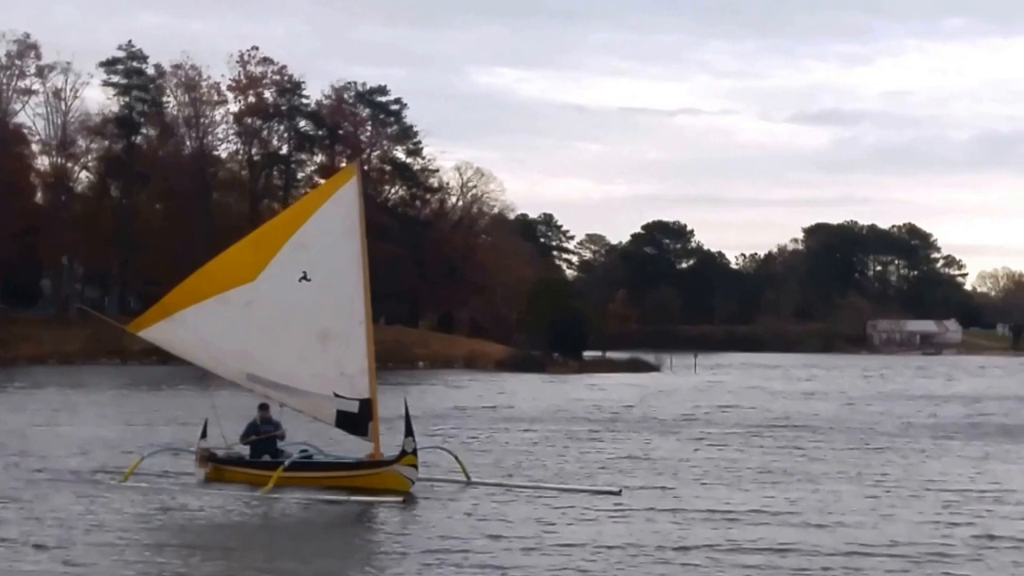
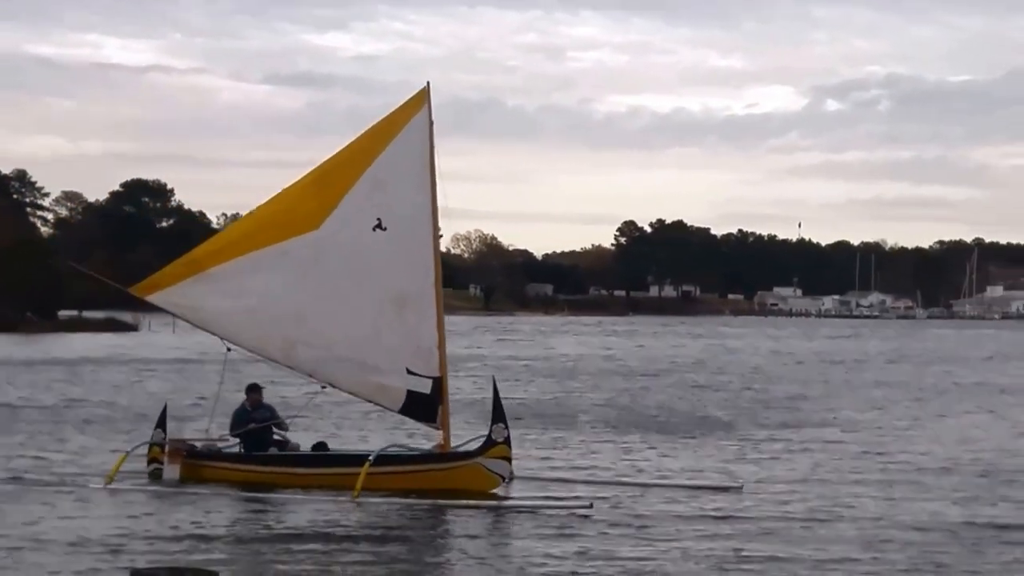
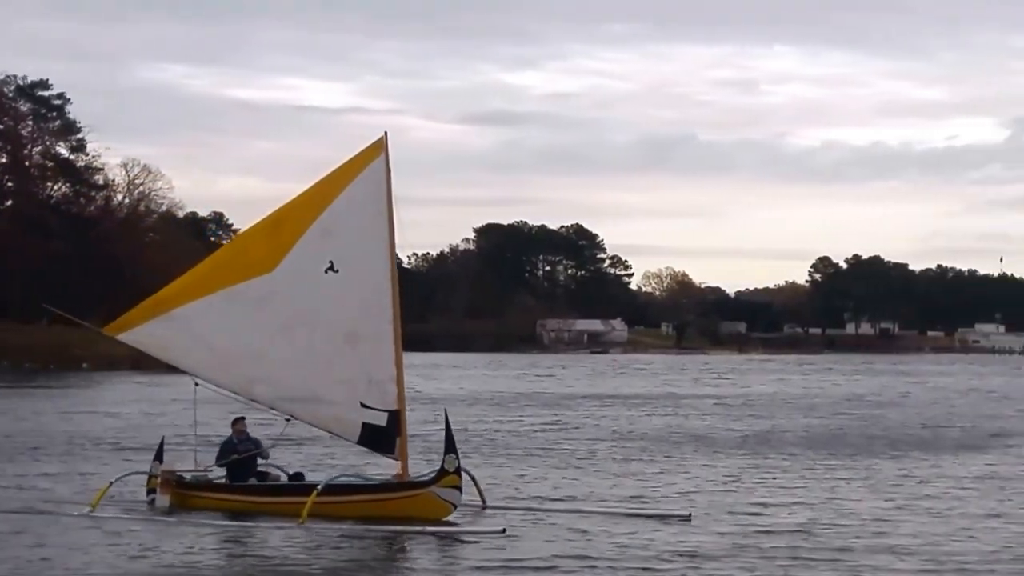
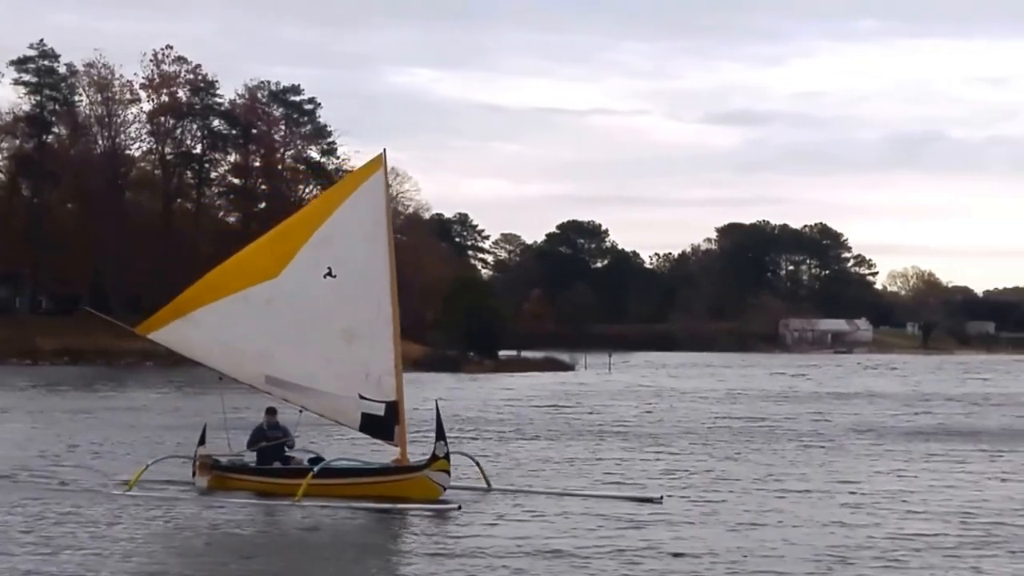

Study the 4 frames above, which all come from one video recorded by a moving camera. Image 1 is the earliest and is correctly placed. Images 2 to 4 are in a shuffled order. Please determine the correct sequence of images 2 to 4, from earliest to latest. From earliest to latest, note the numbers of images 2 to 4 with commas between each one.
4, 3, 2
